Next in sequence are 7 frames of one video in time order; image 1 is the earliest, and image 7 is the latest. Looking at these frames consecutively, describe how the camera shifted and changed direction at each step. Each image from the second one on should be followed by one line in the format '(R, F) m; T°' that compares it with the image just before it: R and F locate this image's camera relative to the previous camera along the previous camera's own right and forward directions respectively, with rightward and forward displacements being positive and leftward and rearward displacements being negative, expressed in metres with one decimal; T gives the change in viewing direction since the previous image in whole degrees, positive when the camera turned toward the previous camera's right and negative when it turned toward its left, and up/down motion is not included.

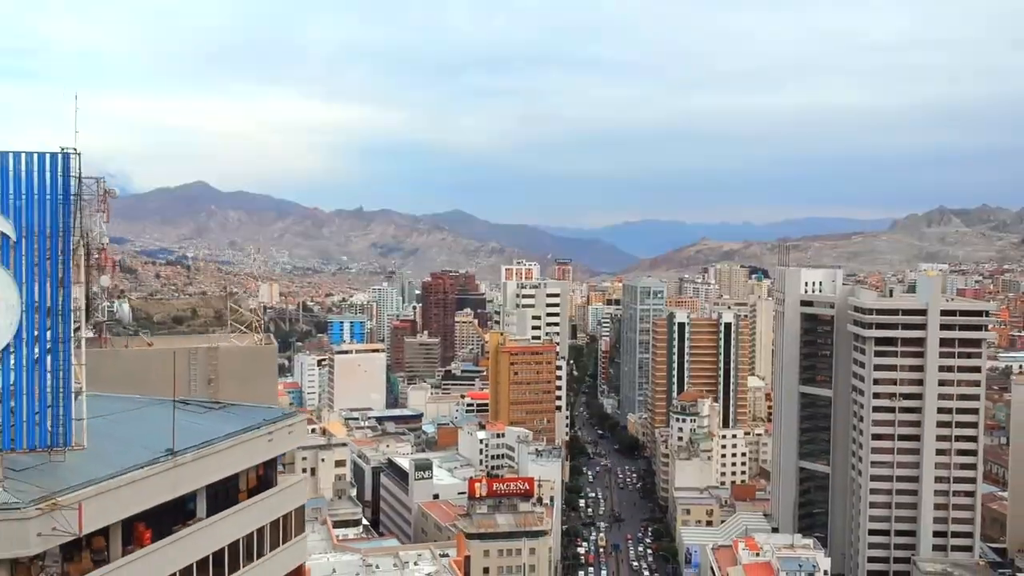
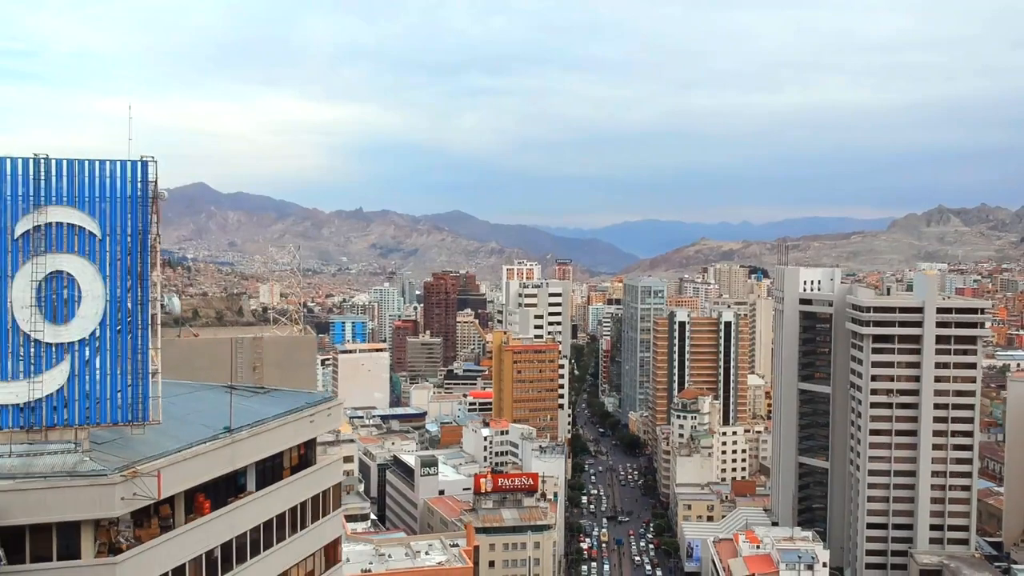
(-0.3, -0.9) m; 0°
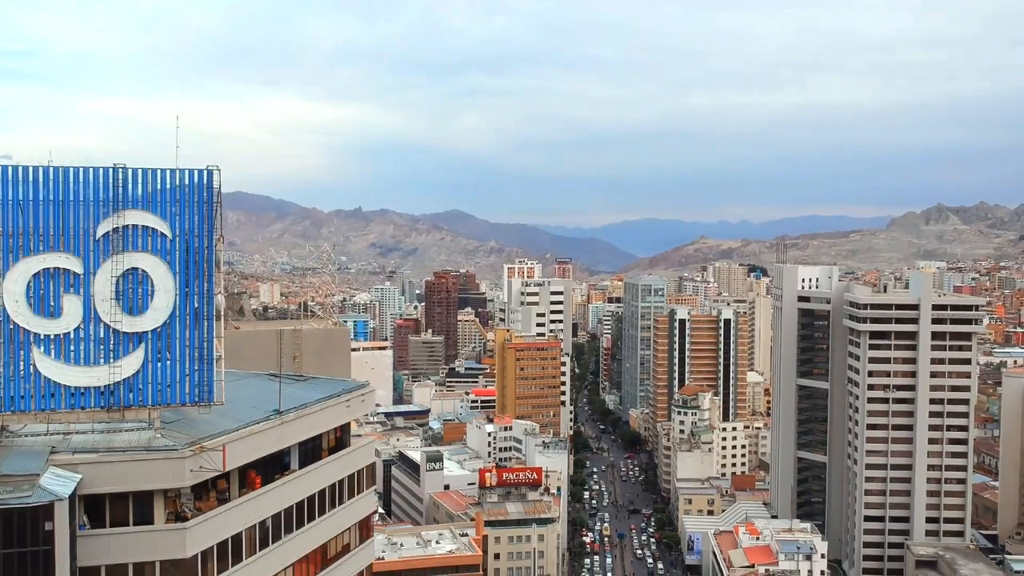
(-0.3, -1.0) m; 0°
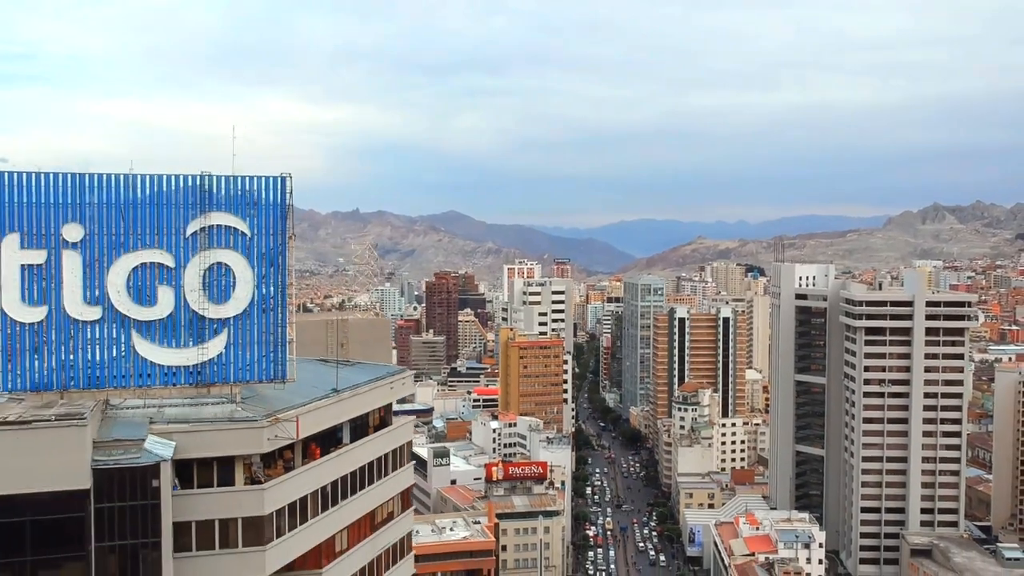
(-0.4, -1.4) m; 0°
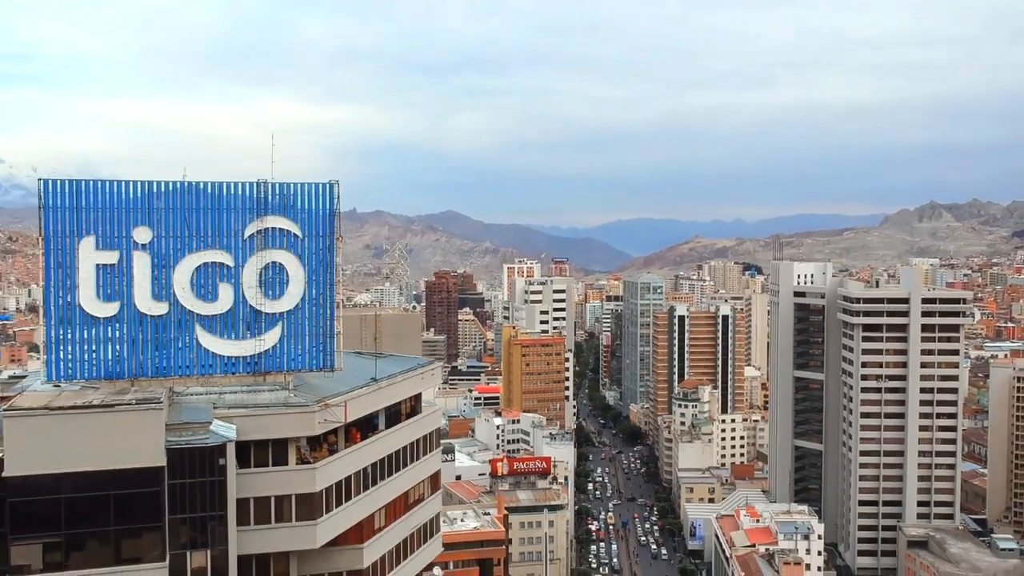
(-0.4, -1.0) m; 0°
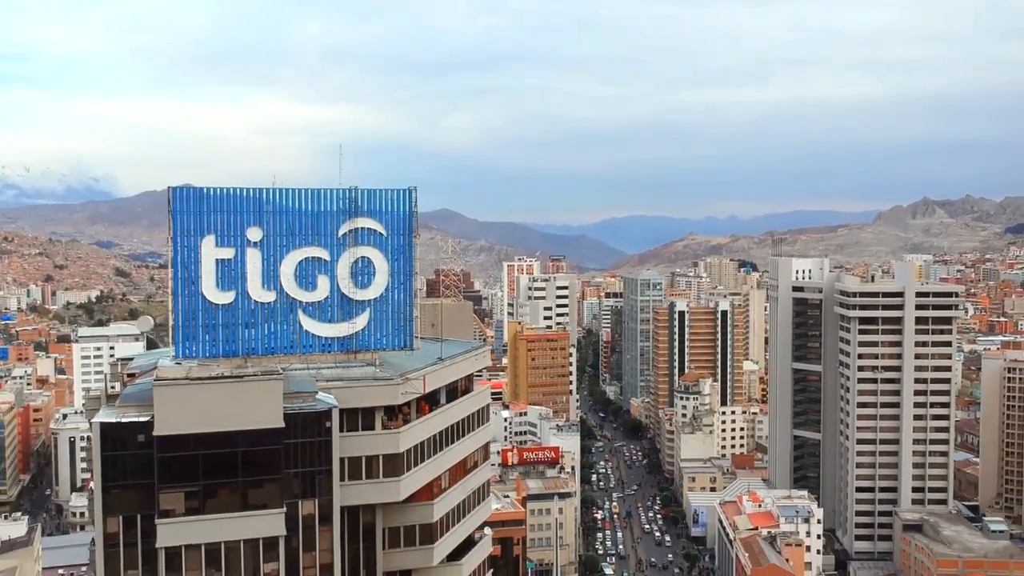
(-0.9, -2.0) m; 0°
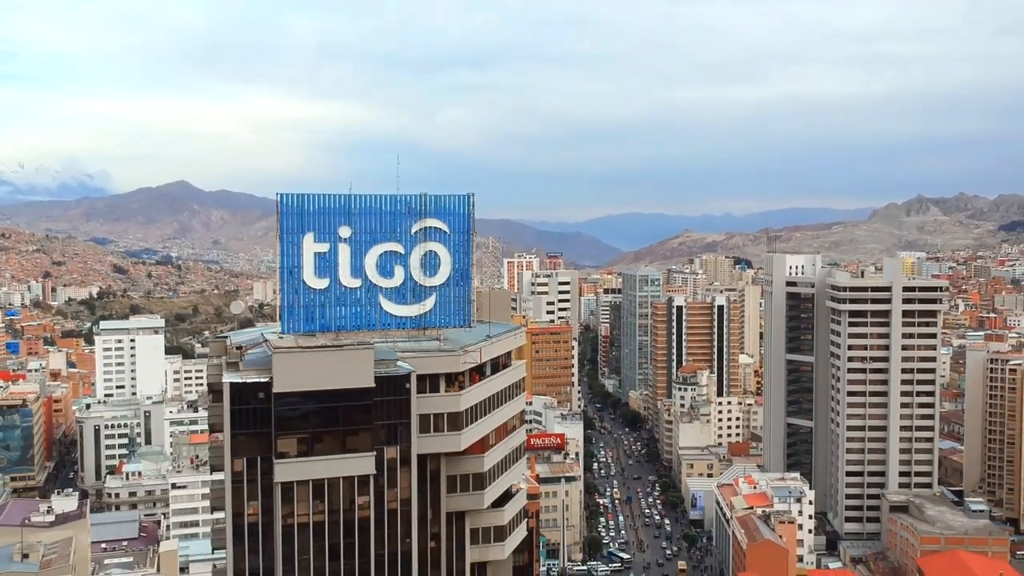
(-0.8, -2.9) m; 0°
